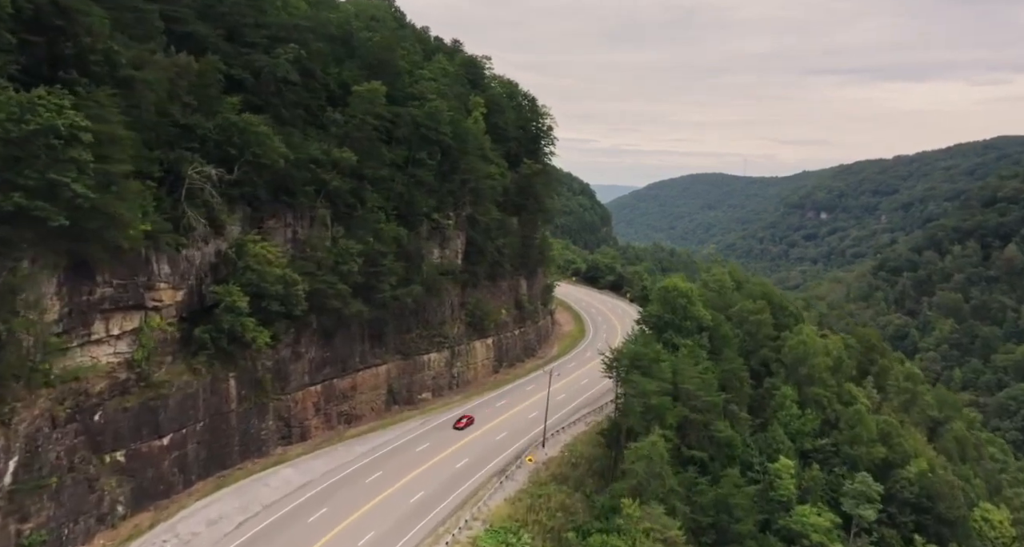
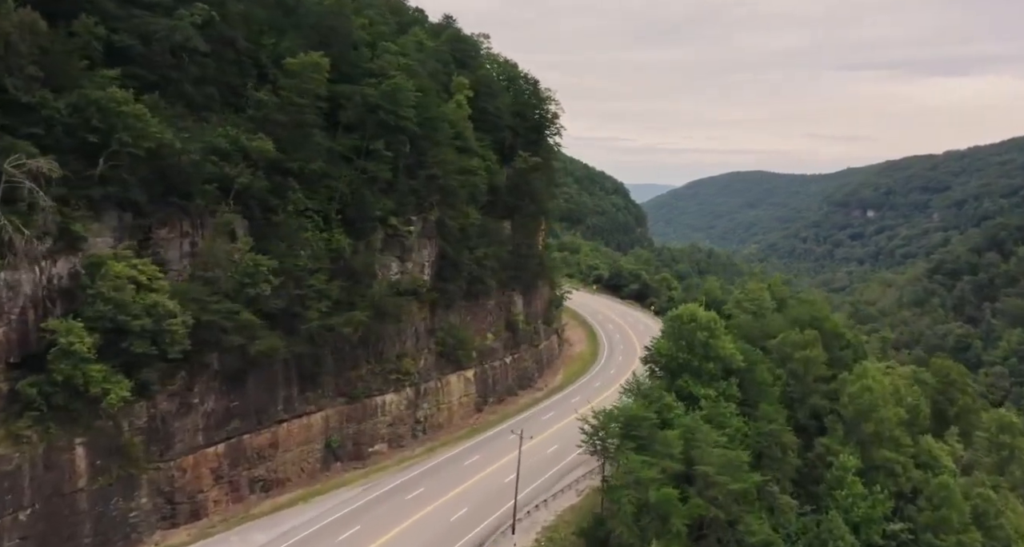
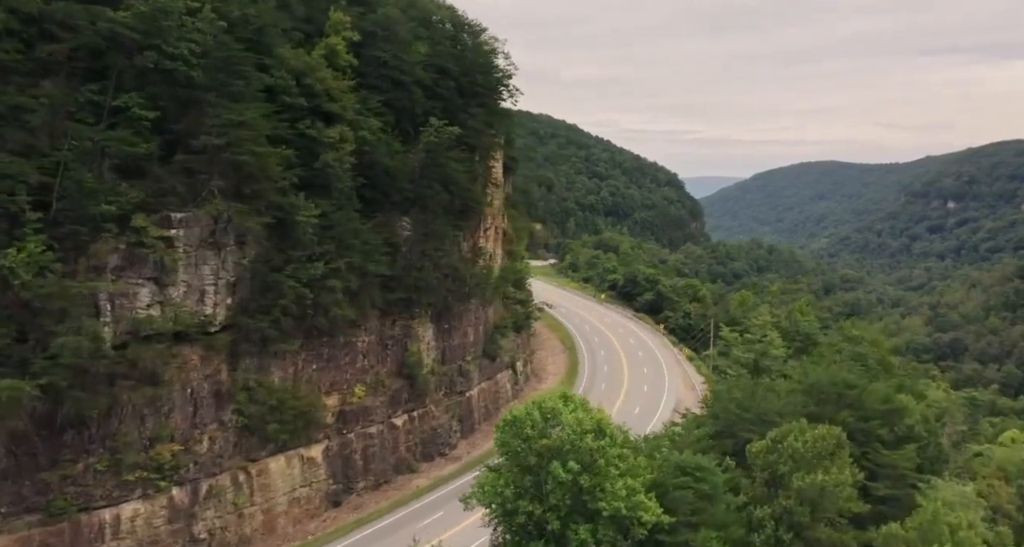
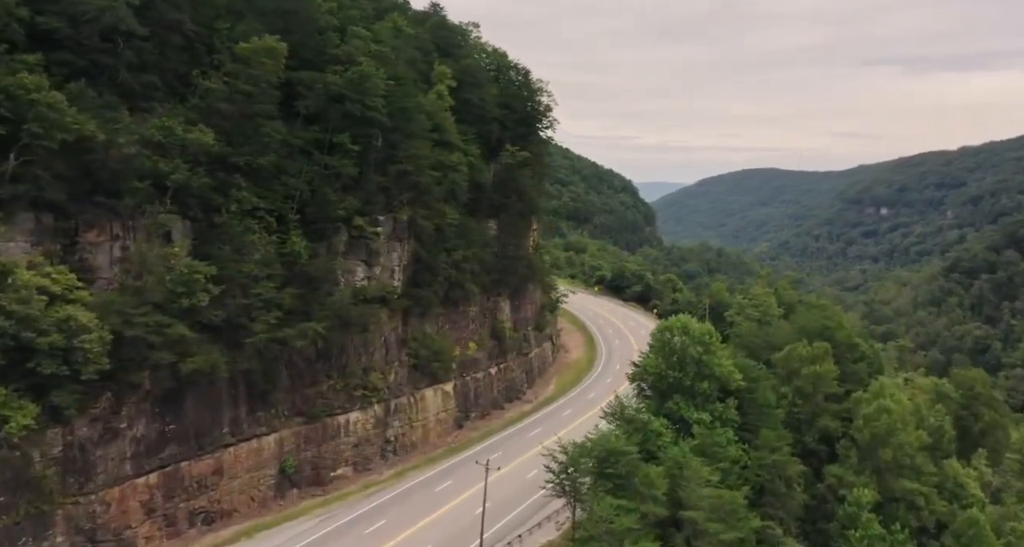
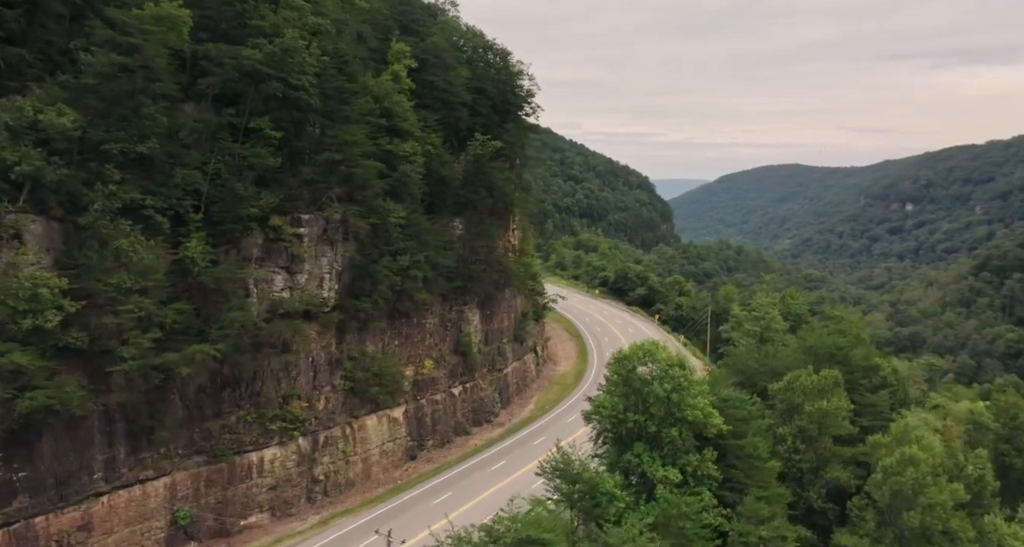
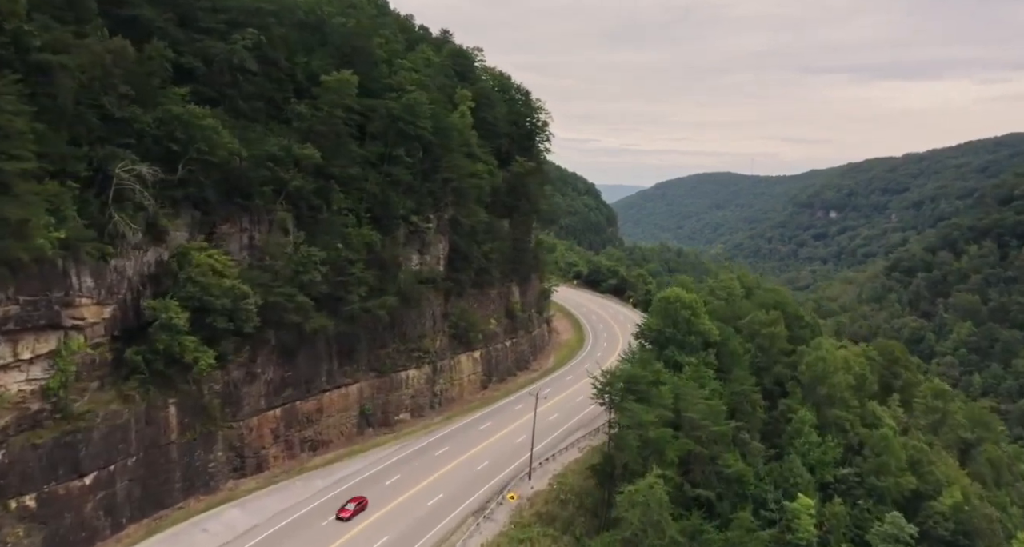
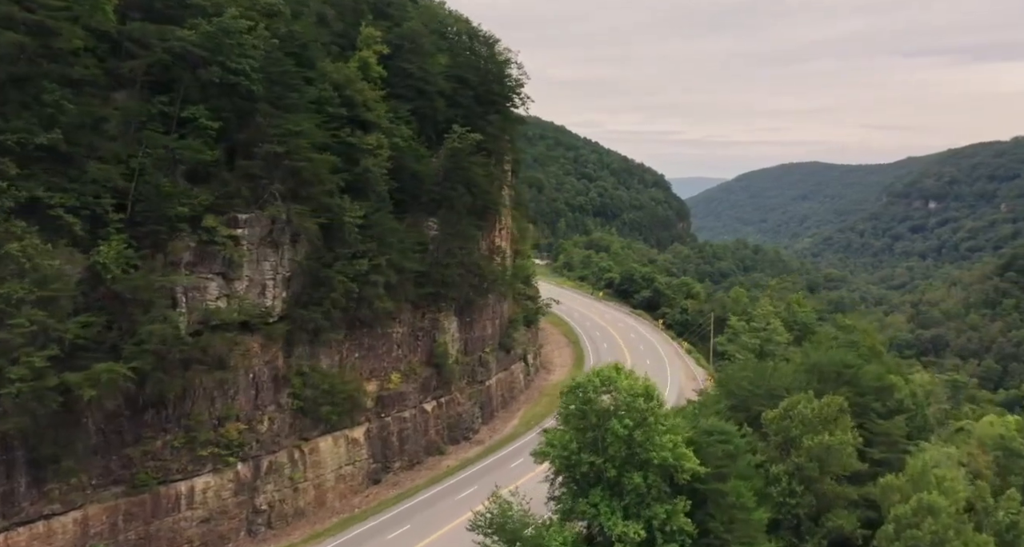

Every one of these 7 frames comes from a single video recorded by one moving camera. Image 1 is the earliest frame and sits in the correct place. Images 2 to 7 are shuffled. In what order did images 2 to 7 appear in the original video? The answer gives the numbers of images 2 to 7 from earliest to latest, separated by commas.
6, 2, 4, 5, 7, 3
